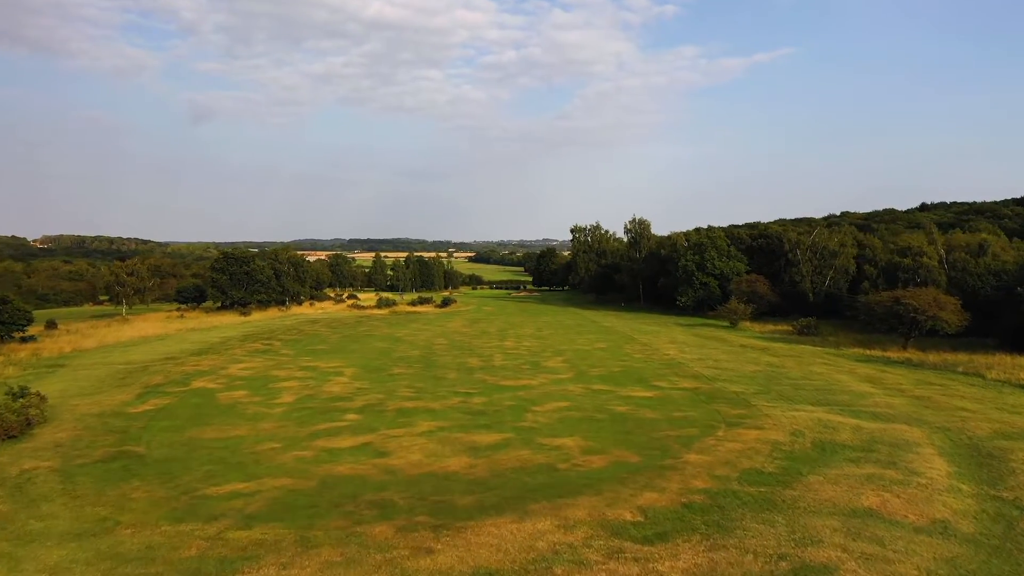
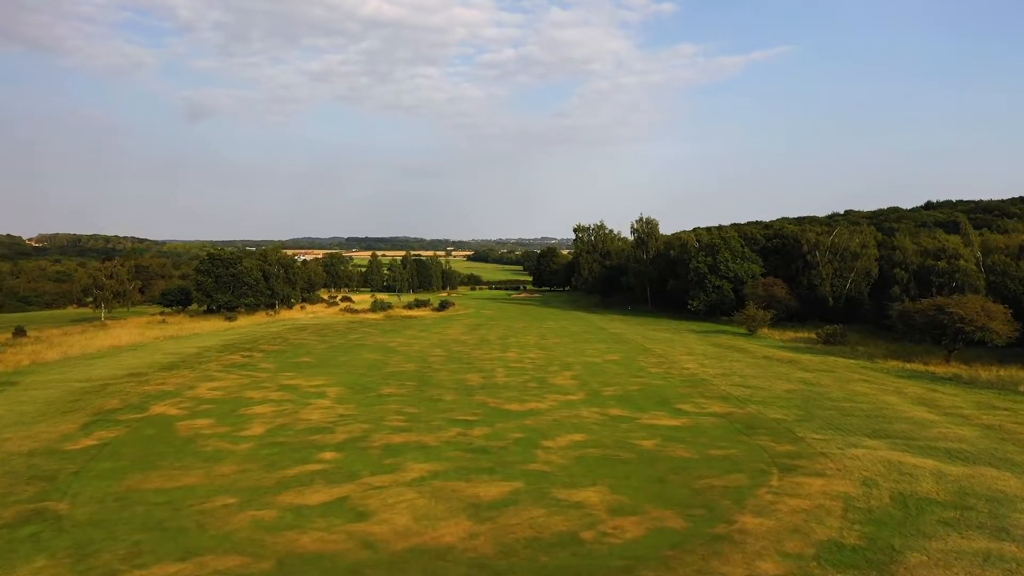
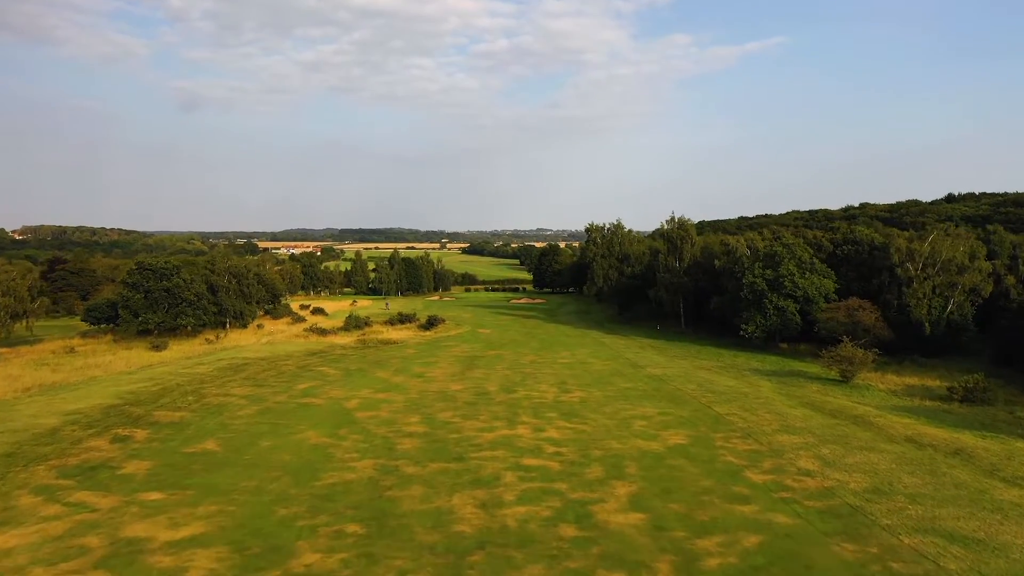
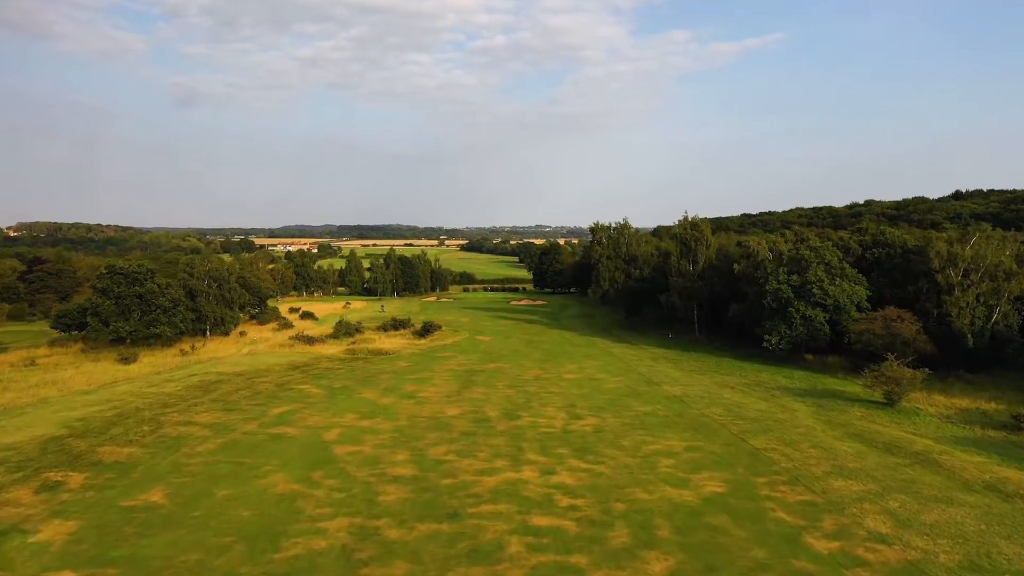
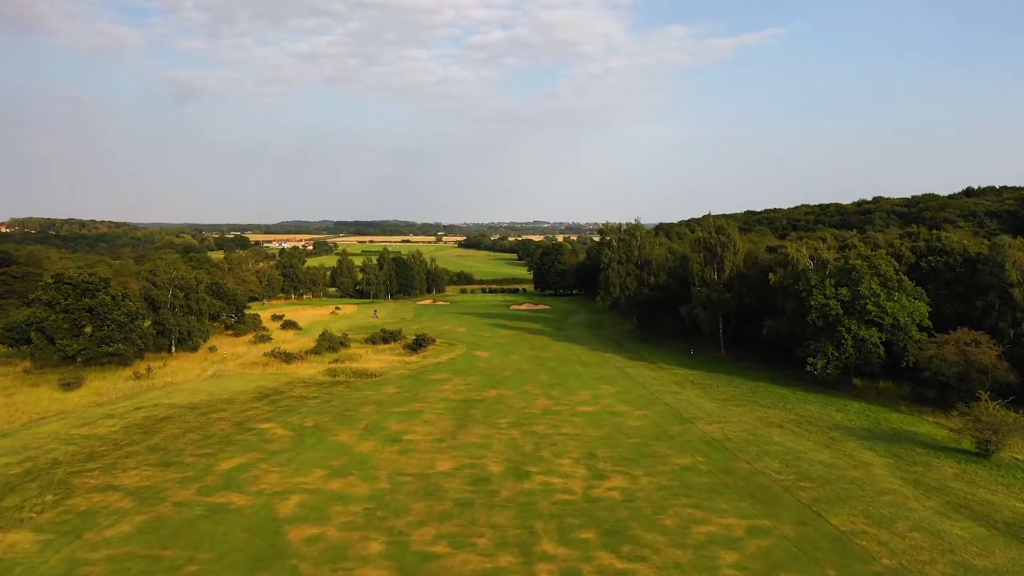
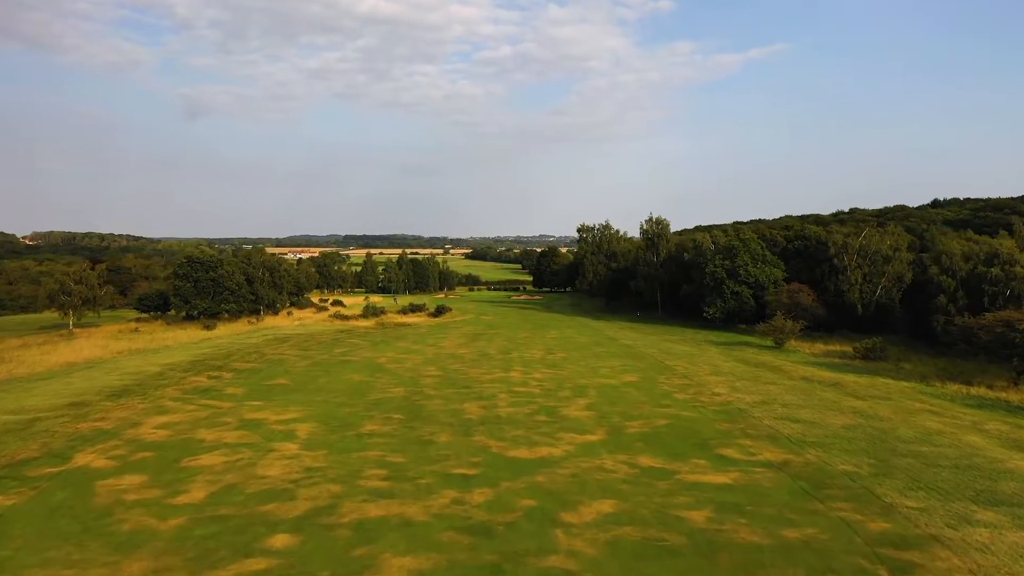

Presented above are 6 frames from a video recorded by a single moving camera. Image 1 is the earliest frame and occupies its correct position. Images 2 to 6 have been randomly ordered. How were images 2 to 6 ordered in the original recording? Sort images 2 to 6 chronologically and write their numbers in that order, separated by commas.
2, 6, 3, 4, 5
